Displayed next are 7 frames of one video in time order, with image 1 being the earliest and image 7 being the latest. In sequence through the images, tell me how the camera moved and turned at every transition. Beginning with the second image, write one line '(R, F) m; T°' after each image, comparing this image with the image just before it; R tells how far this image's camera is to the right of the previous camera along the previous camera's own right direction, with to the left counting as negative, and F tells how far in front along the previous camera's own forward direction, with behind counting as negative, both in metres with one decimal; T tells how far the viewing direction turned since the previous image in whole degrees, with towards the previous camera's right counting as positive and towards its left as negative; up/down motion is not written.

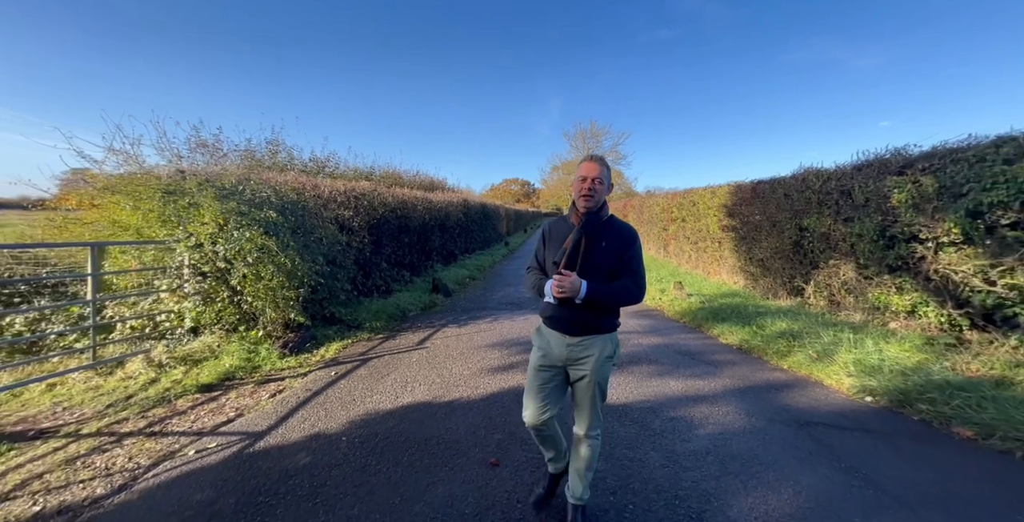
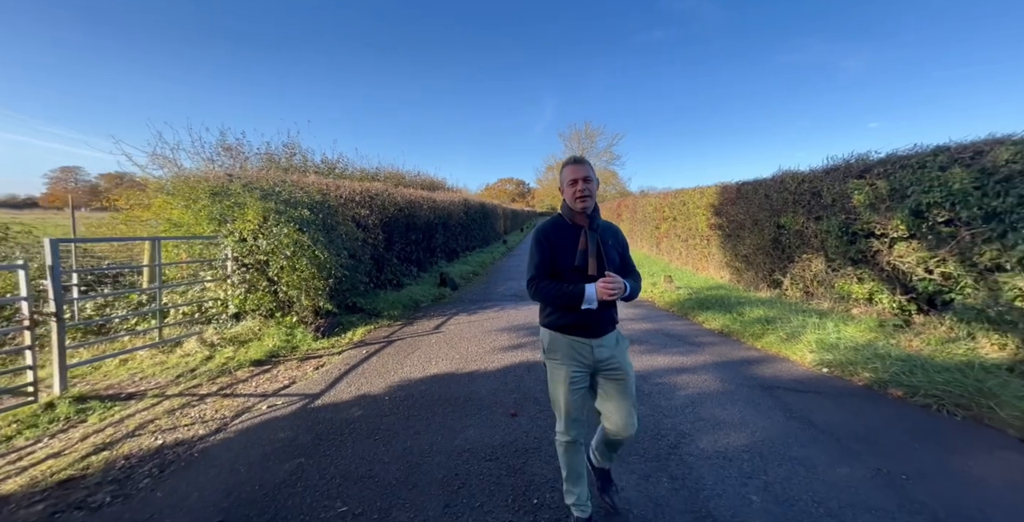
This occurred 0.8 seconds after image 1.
(-0.2, -0.6) m; +1°
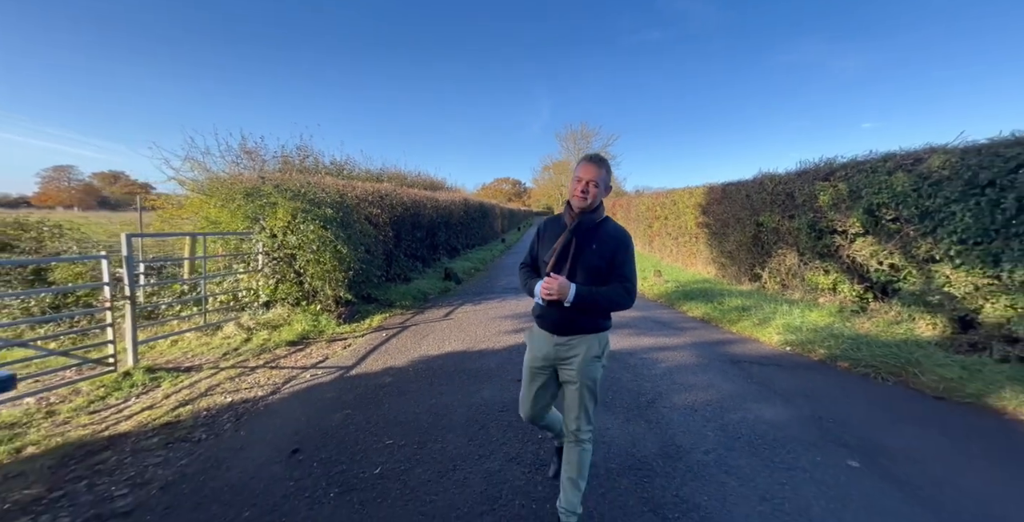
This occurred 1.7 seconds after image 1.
(-0.1, -0.6) m; +1°
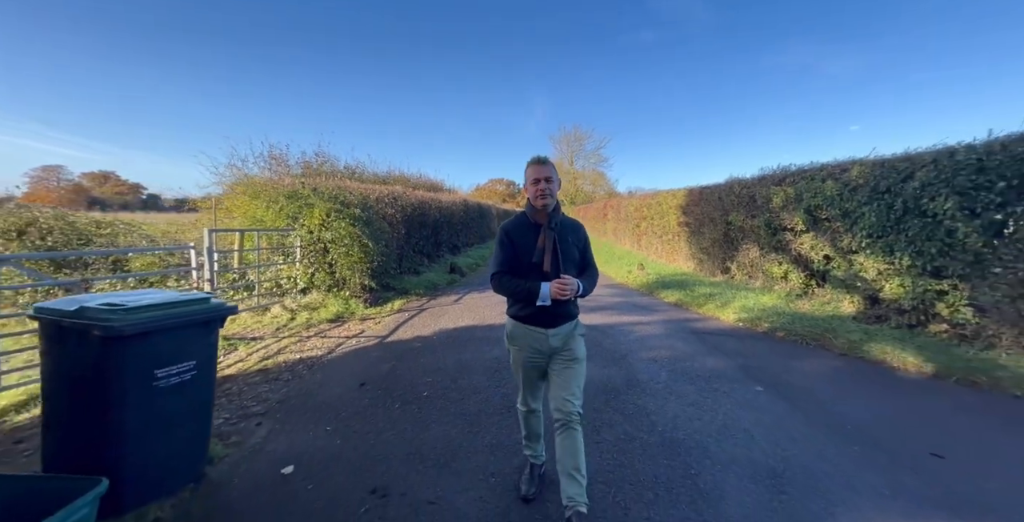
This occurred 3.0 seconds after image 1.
(-0.1, -1.1) m; +1°
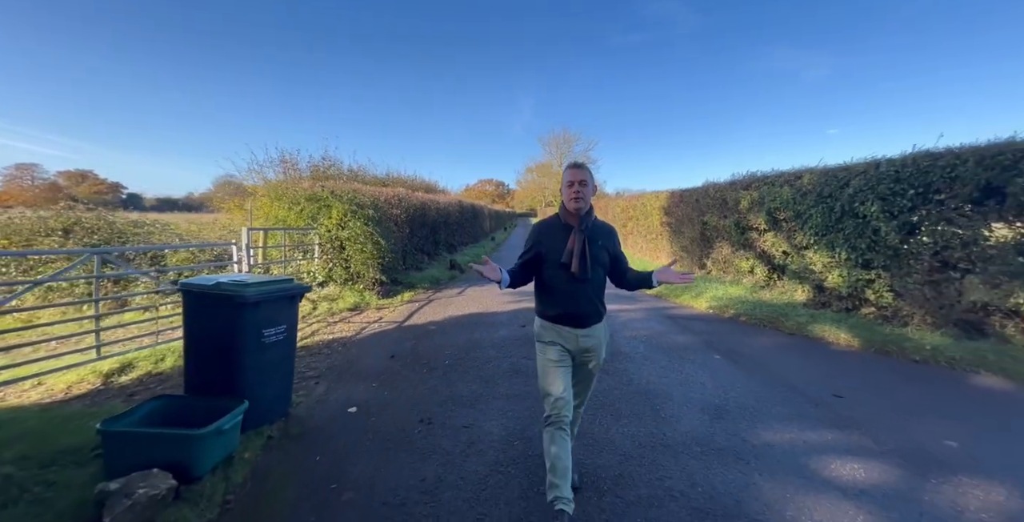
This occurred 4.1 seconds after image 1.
(-0.2, -0.8) m; +2°
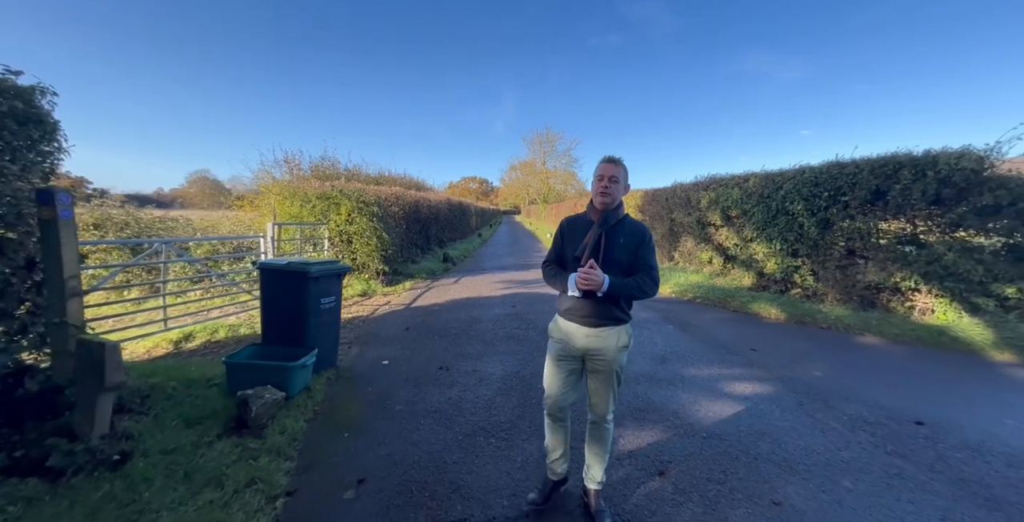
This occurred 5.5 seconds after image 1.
(-0.1, -1.0) m; +3°
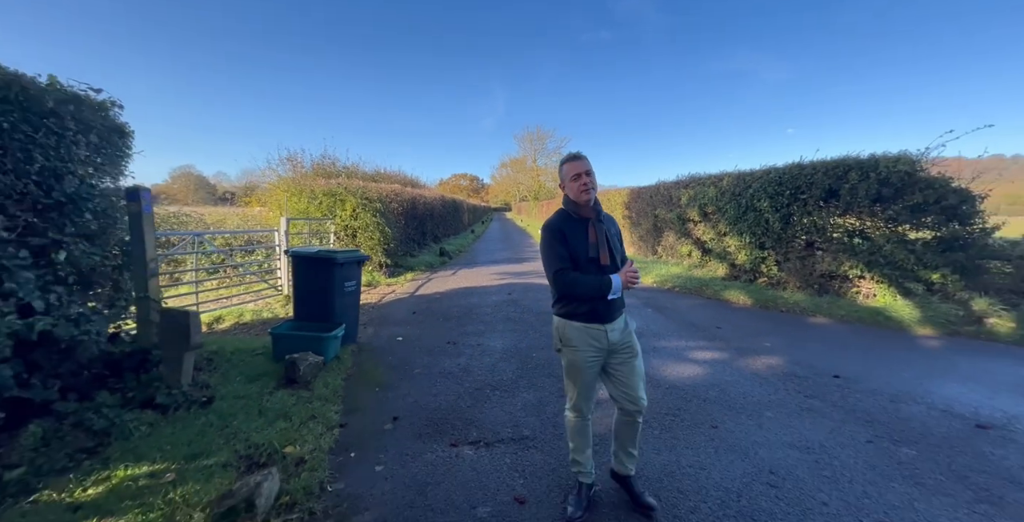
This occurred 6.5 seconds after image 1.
(-0.1, -0.6) m; +1°
